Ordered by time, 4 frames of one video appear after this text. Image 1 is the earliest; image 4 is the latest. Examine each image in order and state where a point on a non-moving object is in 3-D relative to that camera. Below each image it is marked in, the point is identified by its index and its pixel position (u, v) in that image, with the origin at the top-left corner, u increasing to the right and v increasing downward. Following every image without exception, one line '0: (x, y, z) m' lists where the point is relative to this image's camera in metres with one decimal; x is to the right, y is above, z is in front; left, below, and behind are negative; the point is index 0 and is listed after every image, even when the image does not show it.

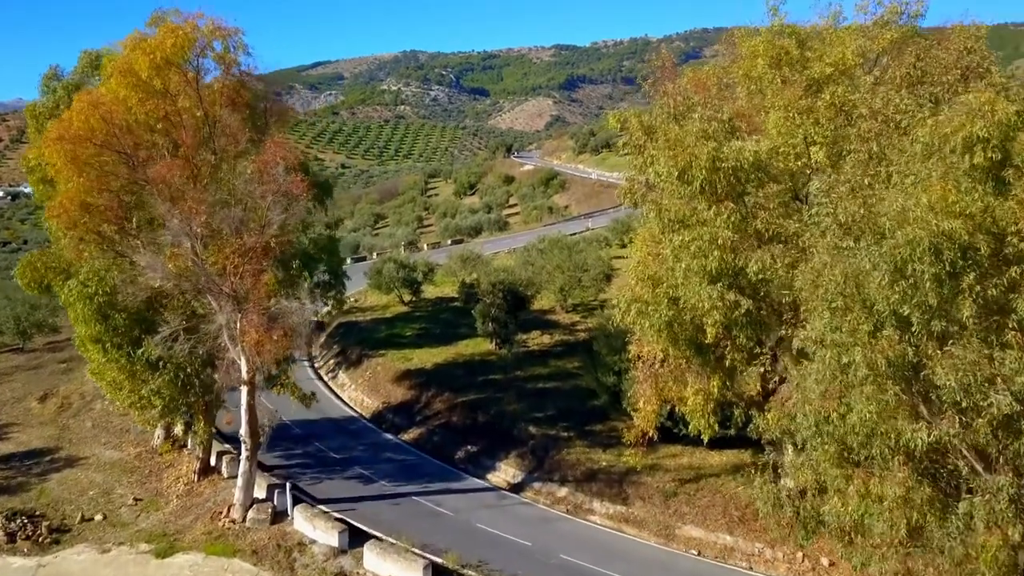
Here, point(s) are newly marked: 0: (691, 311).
0: (+2.7, -0.4, +12.9) m
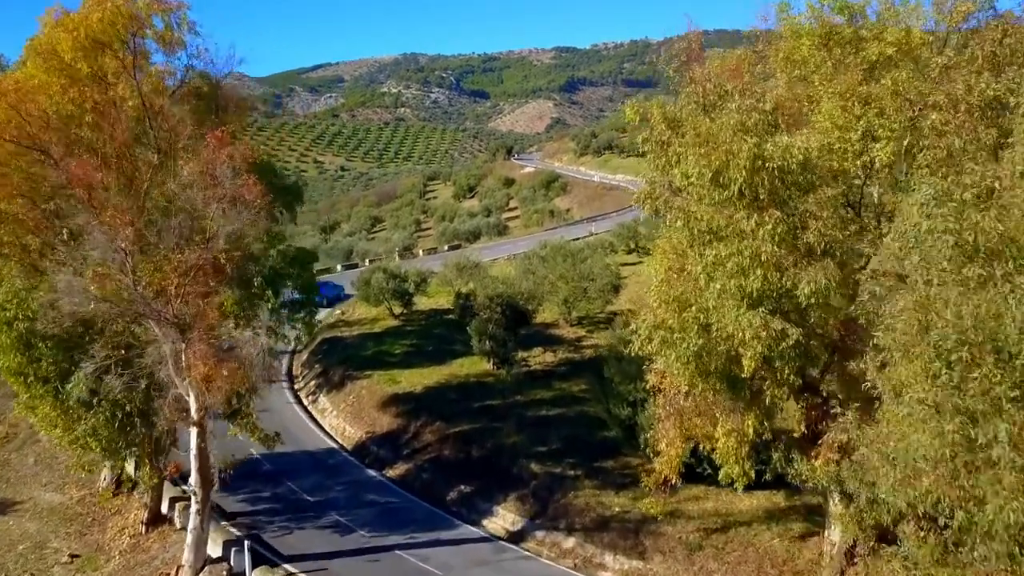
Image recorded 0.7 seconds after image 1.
0: (+2.7, -0.7, +10.7) m
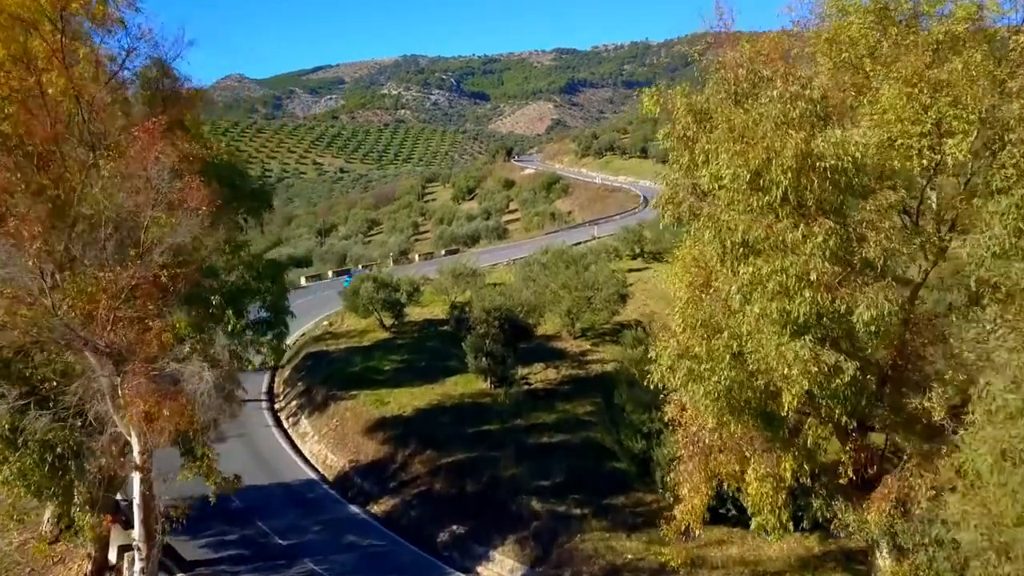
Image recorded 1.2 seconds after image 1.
0: (+2.7, -0.9, +9.0) m
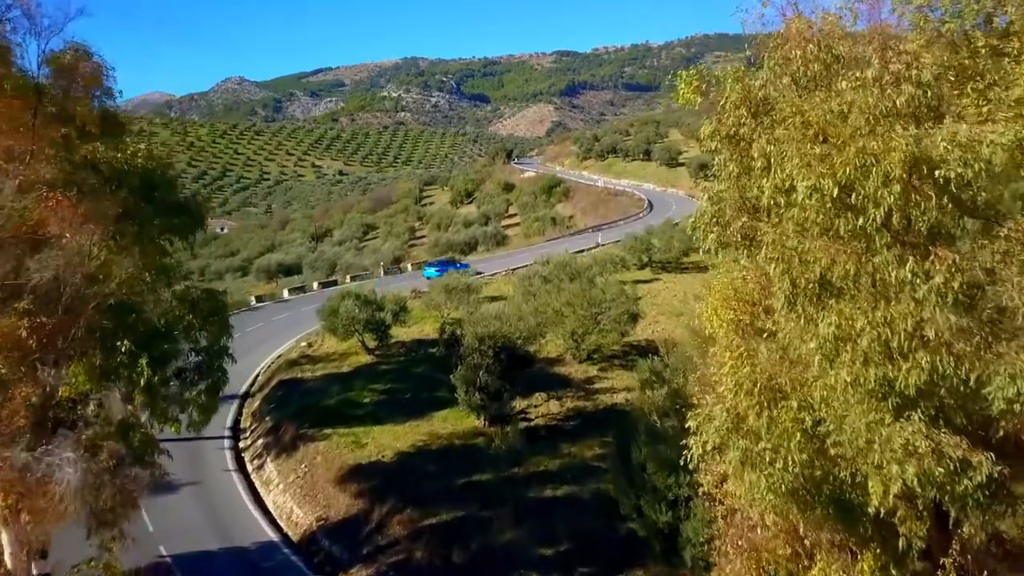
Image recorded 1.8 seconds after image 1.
0: (+2.6, -1.3, +6.6) m
